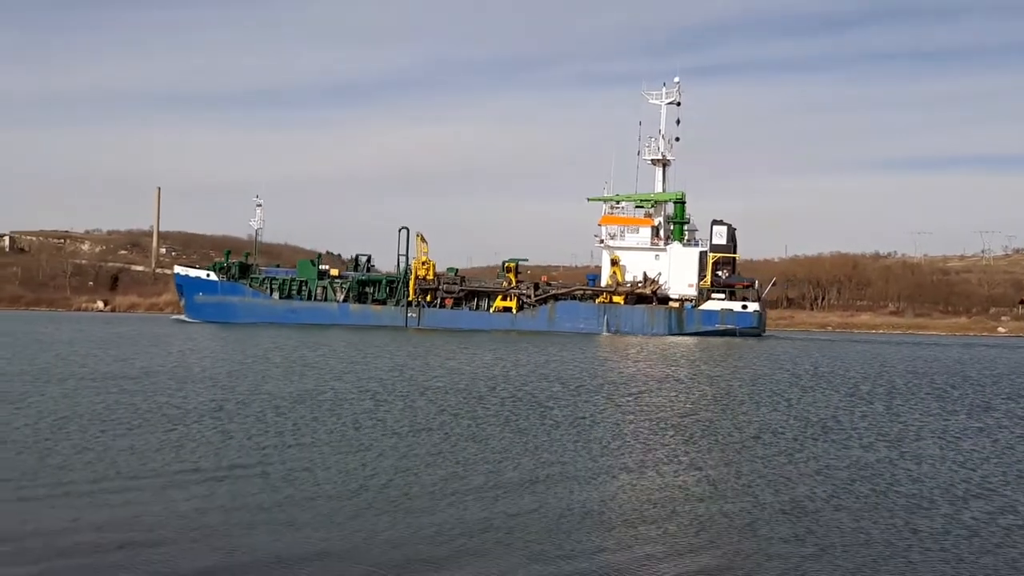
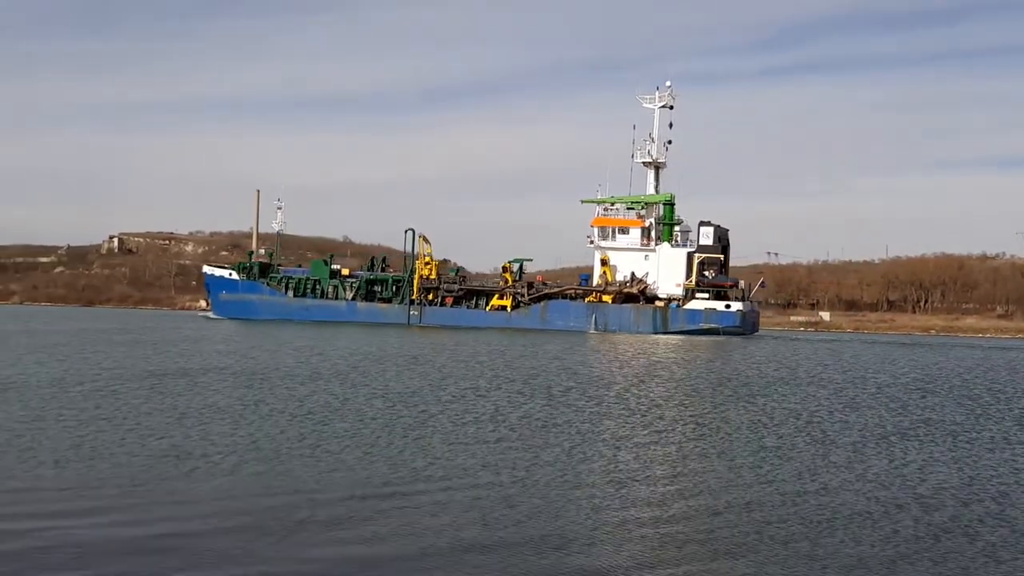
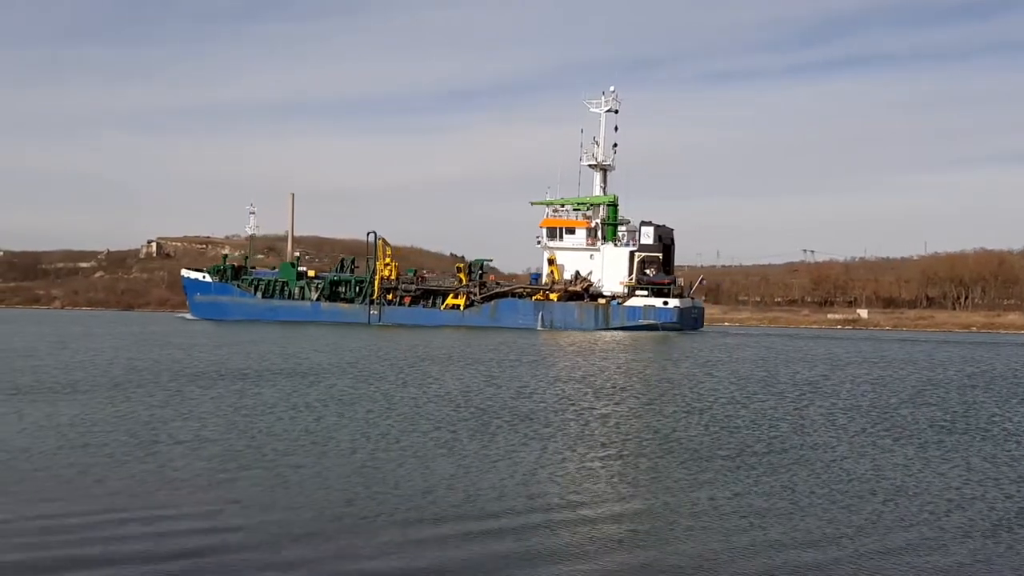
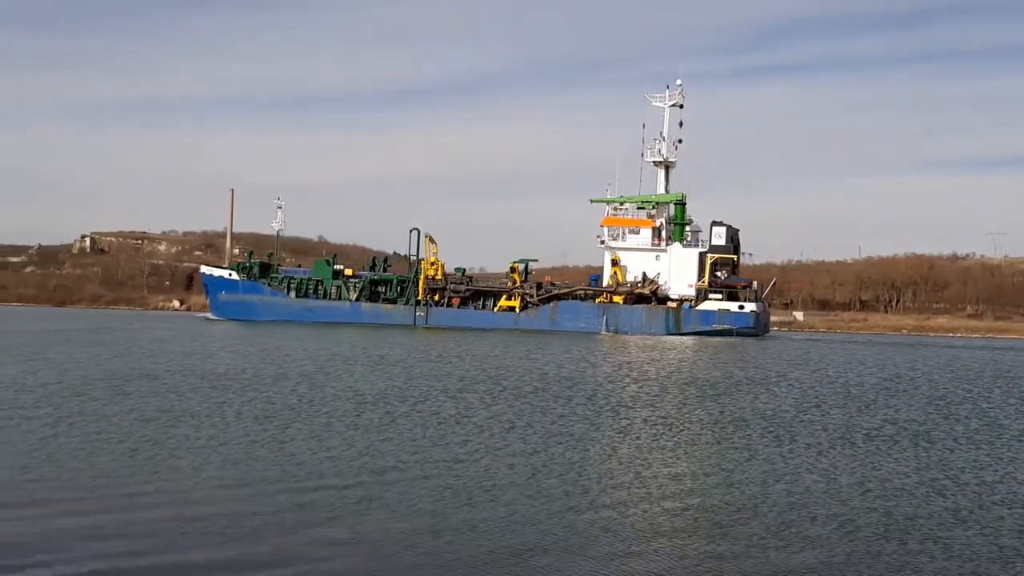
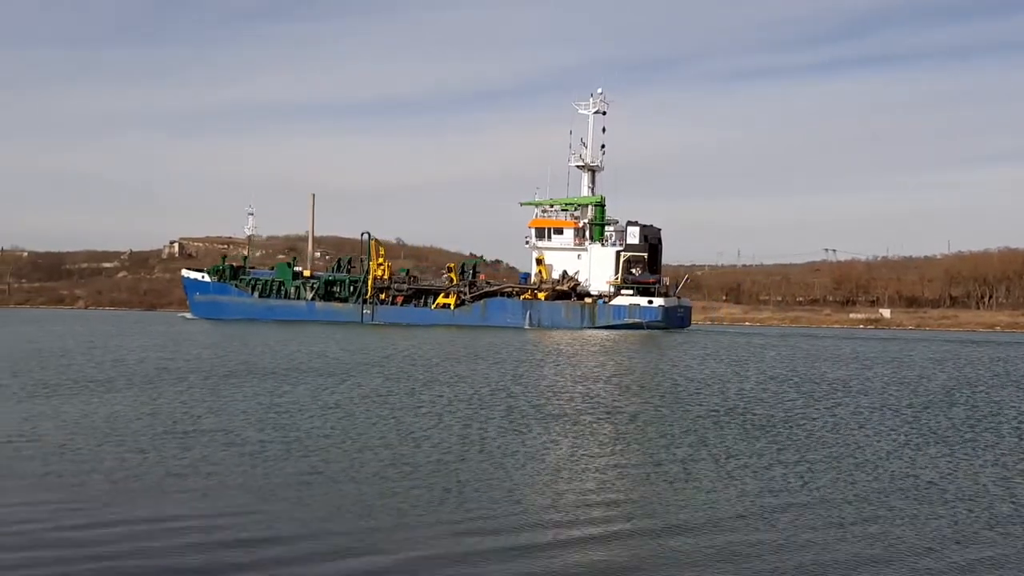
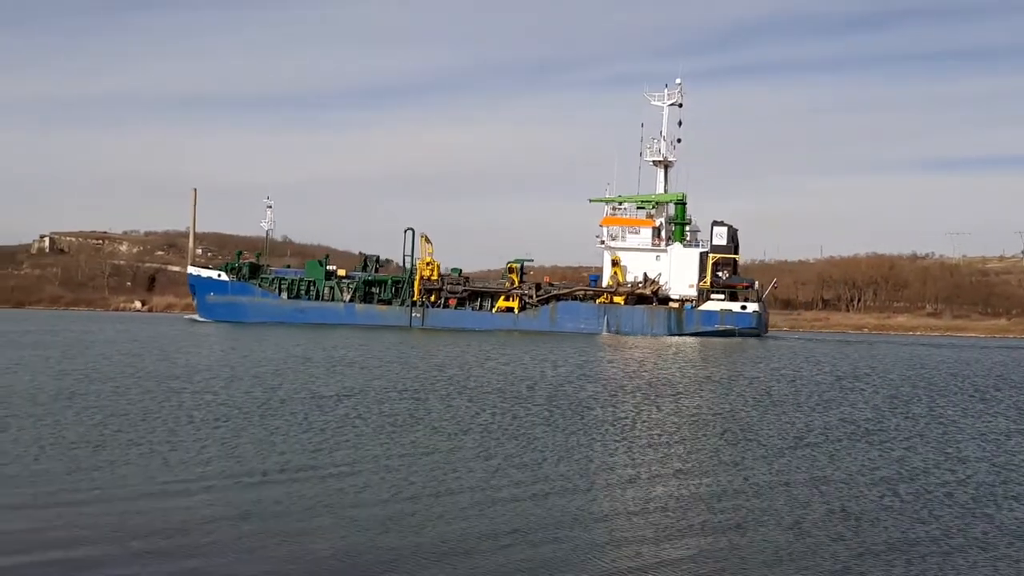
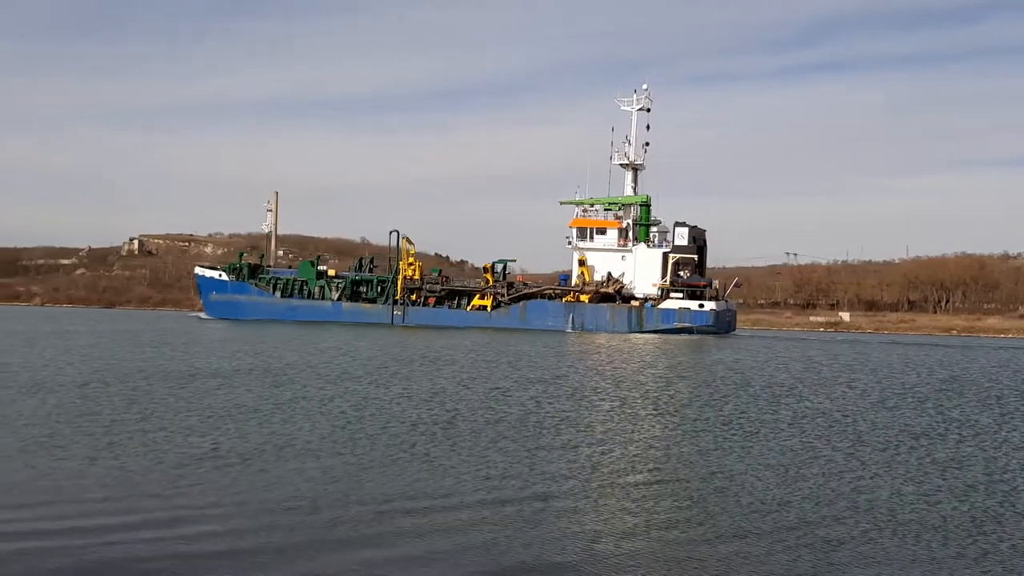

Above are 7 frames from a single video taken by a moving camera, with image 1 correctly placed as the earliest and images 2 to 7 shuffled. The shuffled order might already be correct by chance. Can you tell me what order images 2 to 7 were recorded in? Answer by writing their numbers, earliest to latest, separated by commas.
6, 4, 2, 7, 3, 5
